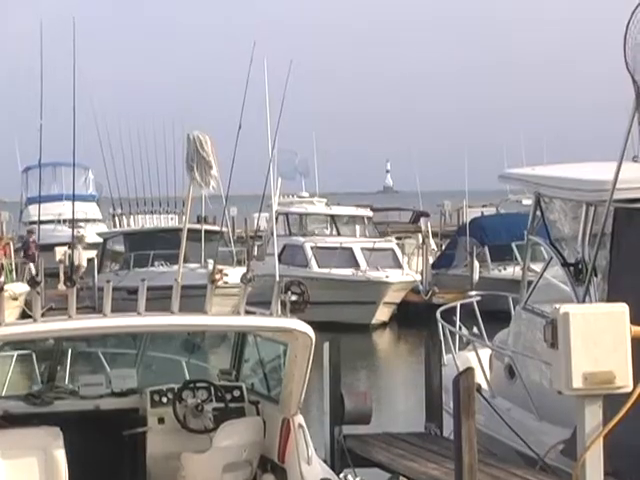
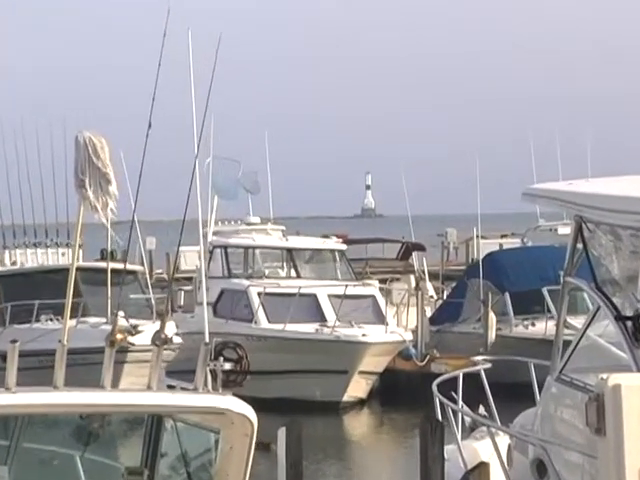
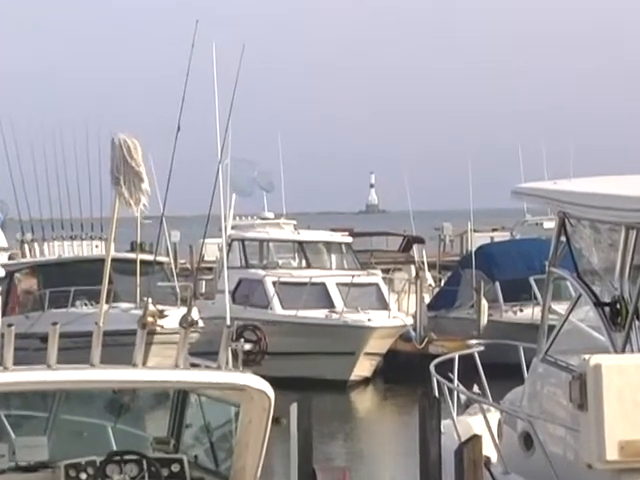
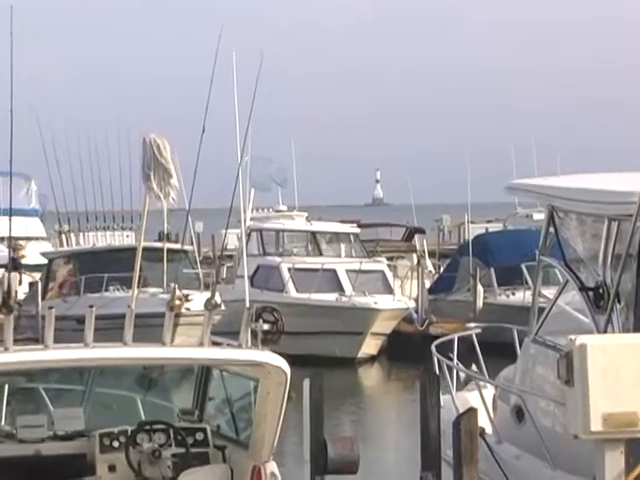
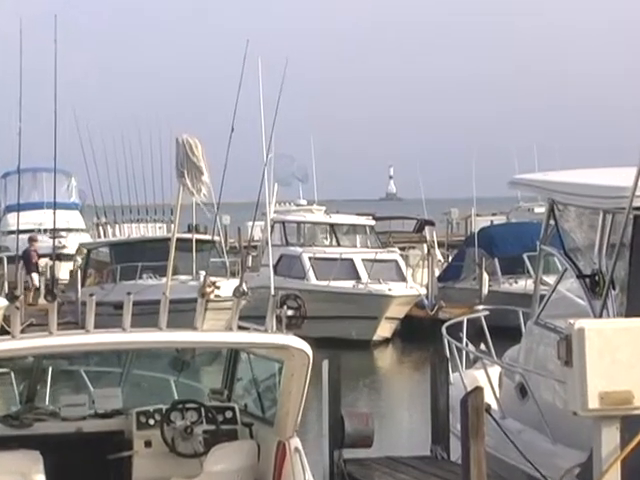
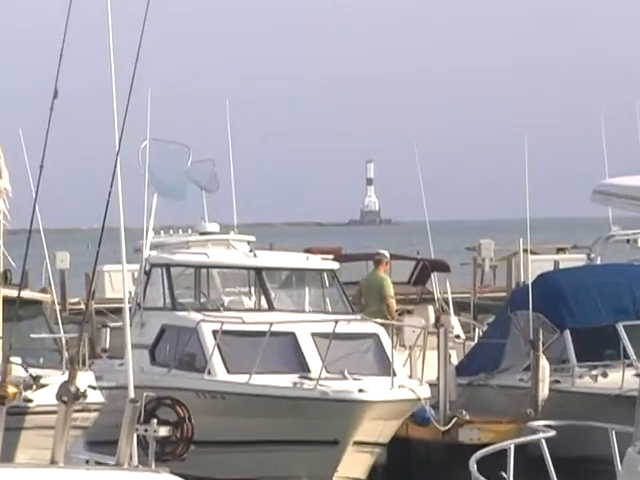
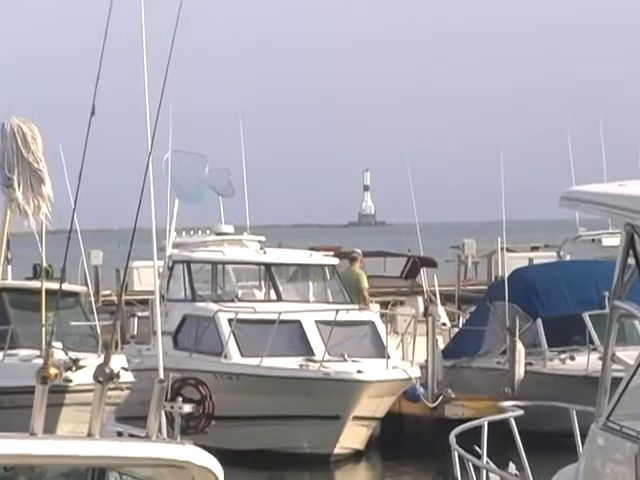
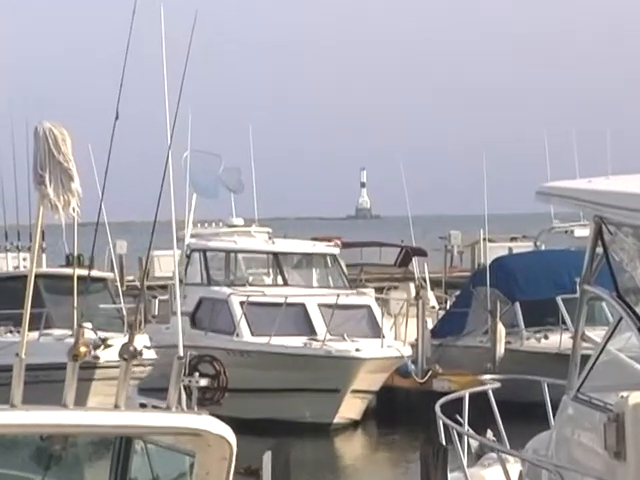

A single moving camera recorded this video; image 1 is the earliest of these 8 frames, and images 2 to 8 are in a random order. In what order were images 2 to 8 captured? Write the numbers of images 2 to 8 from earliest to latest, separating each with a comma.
5, 4, 3, 2, 8, 7, 6
